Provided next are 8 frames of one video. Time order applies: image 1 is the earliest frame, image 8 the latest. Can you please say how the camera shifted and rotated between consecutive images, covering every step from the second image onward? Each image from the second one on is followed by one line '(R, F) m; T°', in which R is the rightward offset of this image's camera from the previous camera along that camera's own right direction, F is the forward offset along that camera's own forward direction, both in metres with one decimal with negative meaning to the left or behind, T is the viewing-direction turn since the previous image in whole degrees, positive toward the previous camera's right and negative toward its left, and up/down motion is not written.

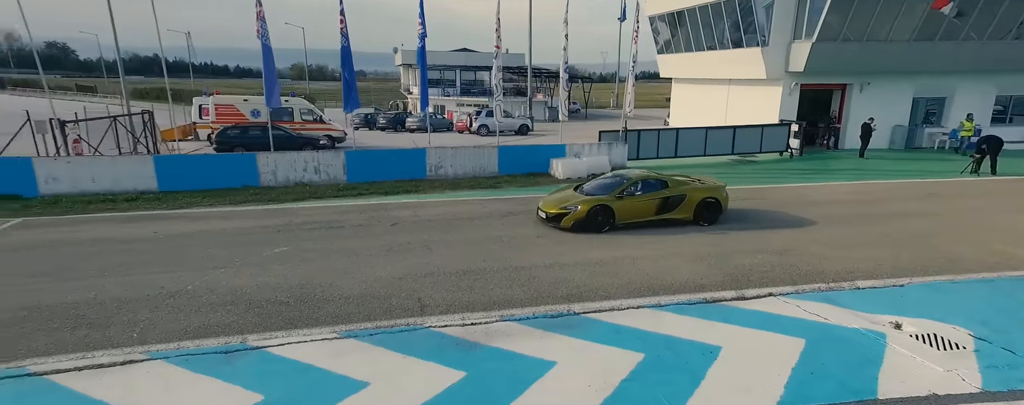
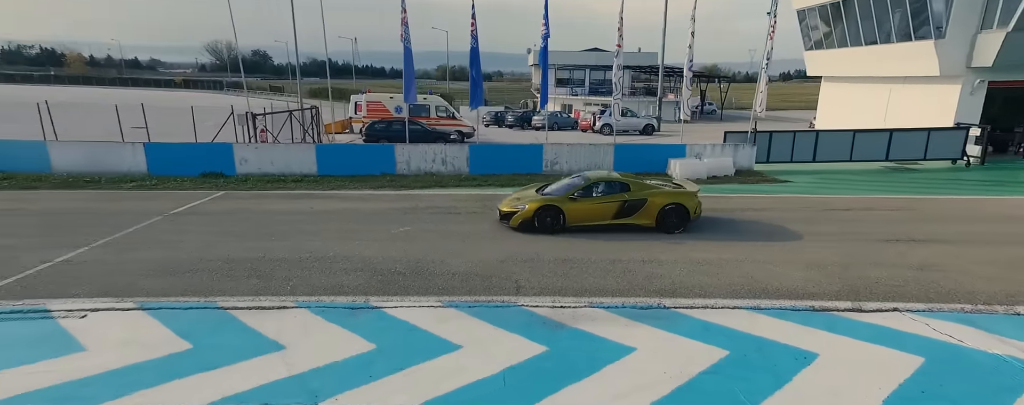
(+0.7, -0.6) m; -14°
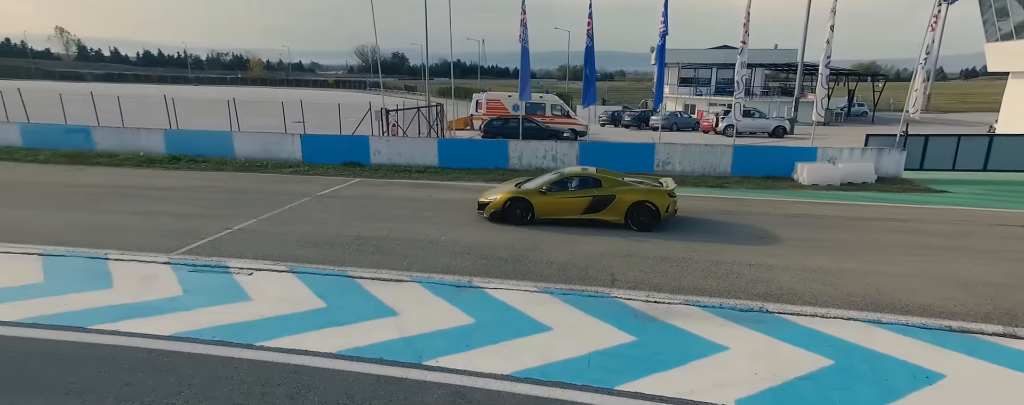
(+0.4, -0.5) m; -13°
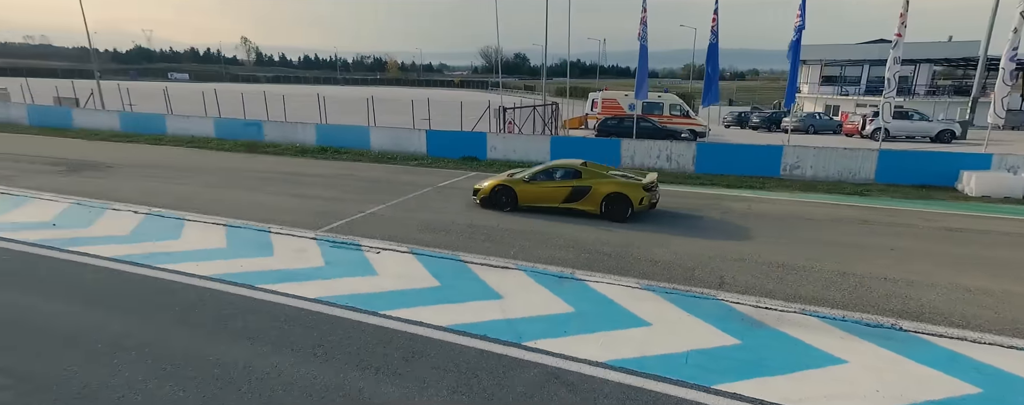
(+0.2, -0.4) m; -13°
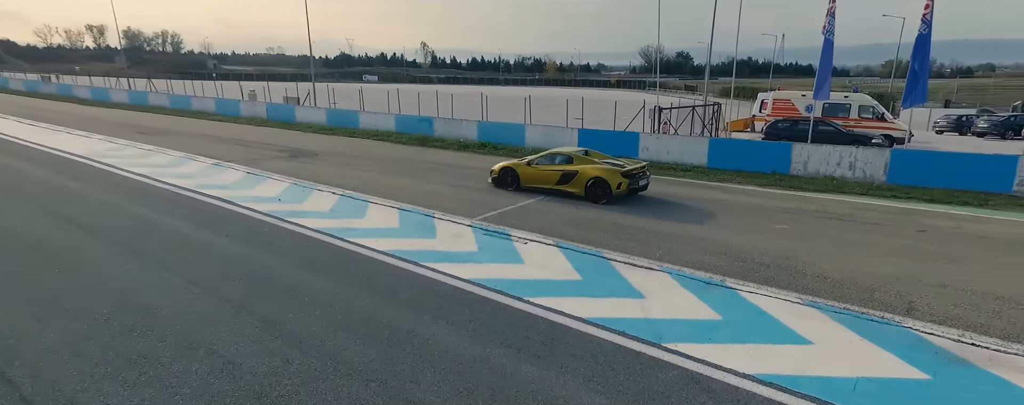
(+0.1, -0.2) m; -16°
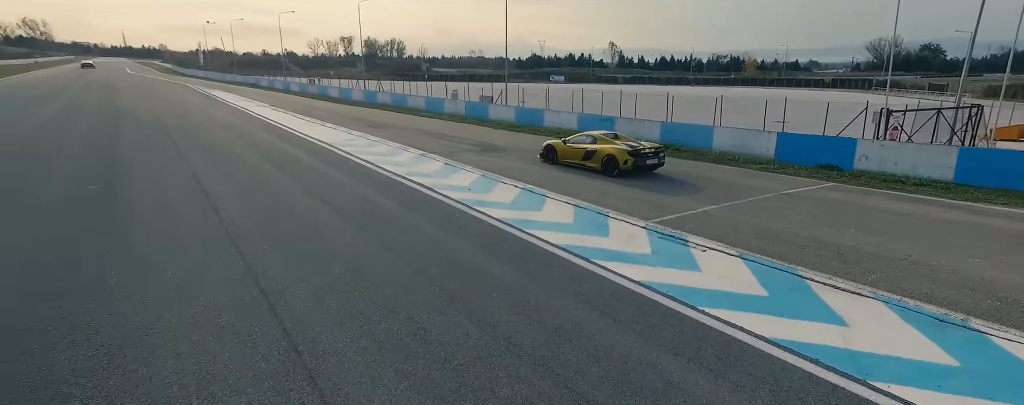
(+0.1, -0.1) m; -19°
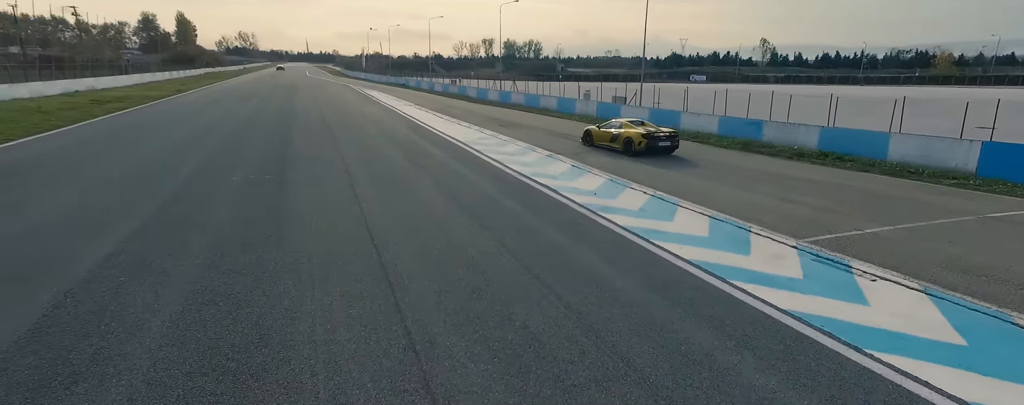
(0.0, +0.2) m; -14°
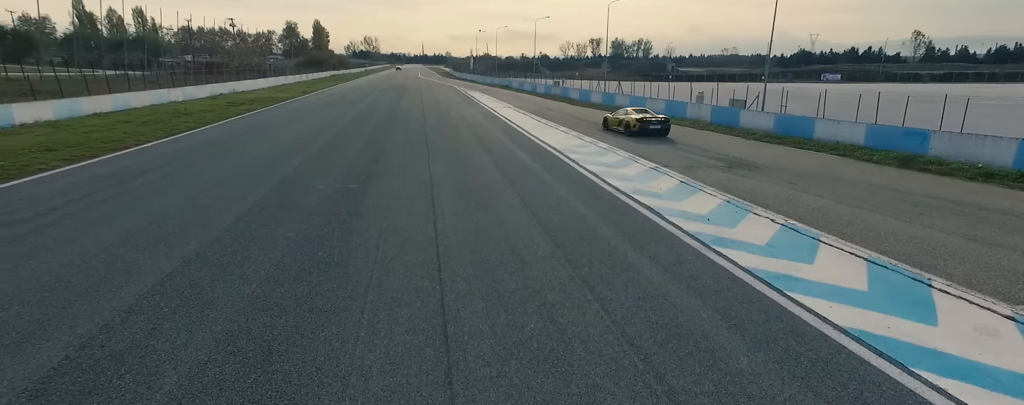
(+0.1, +0.9) m; -11°
